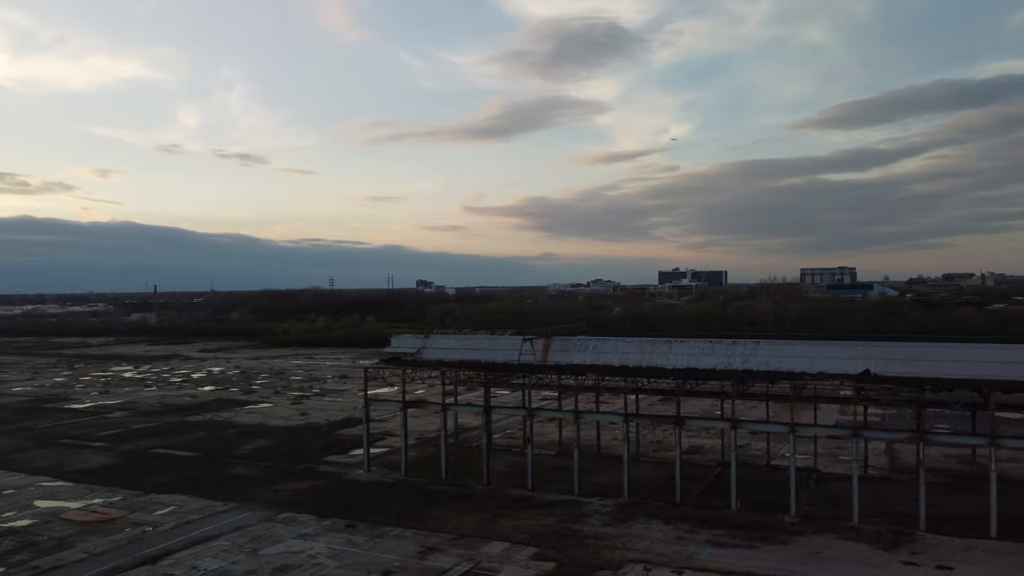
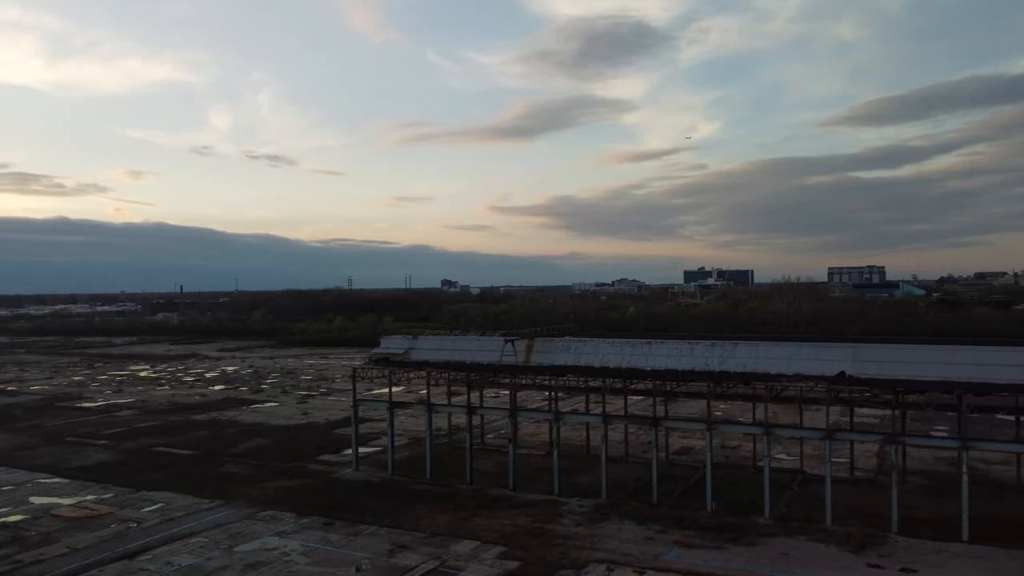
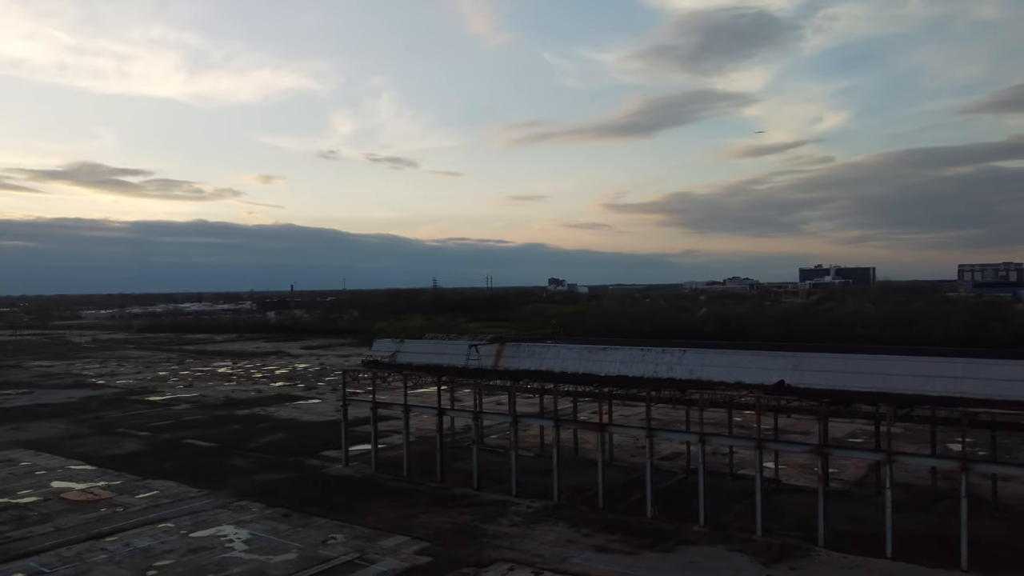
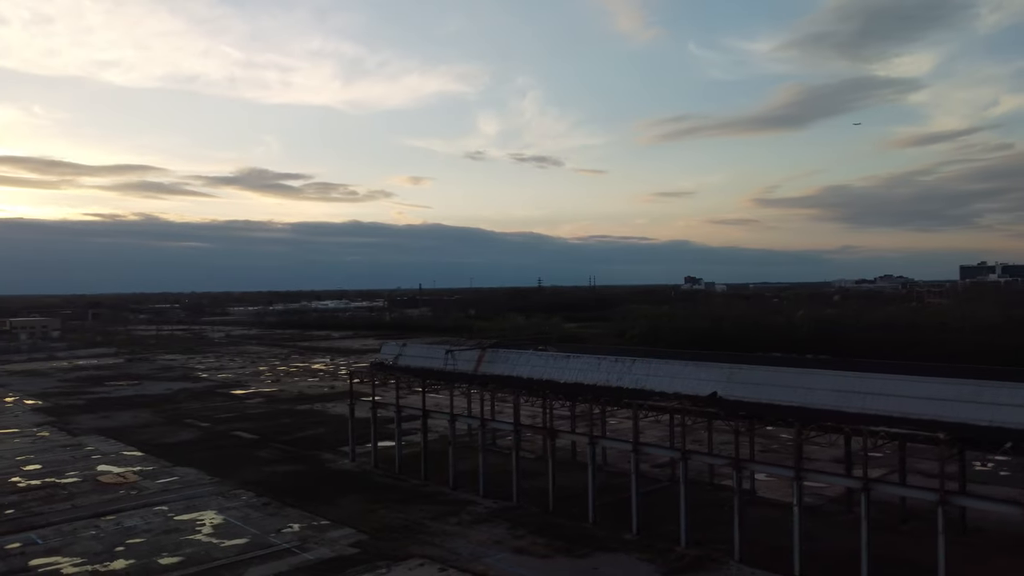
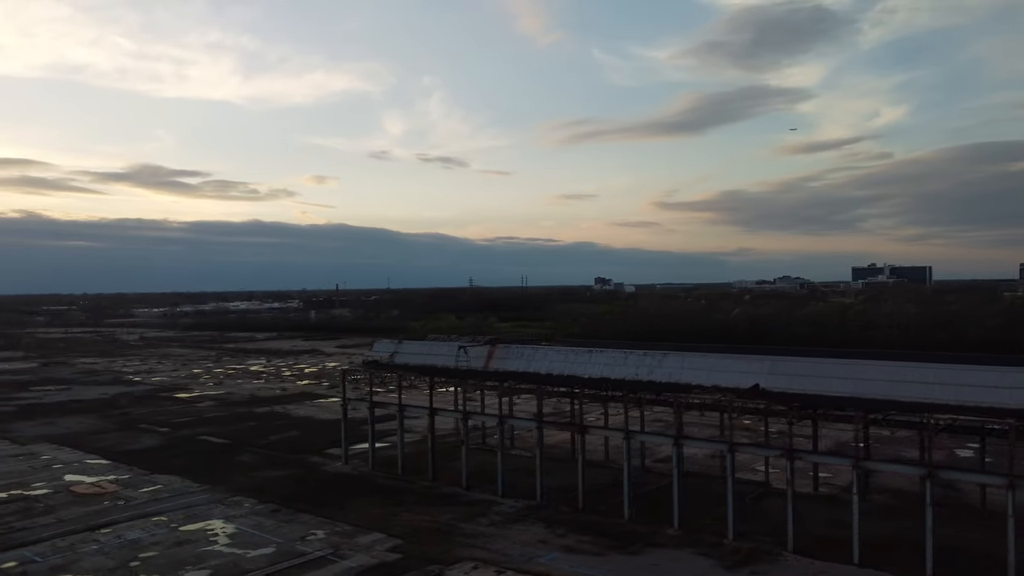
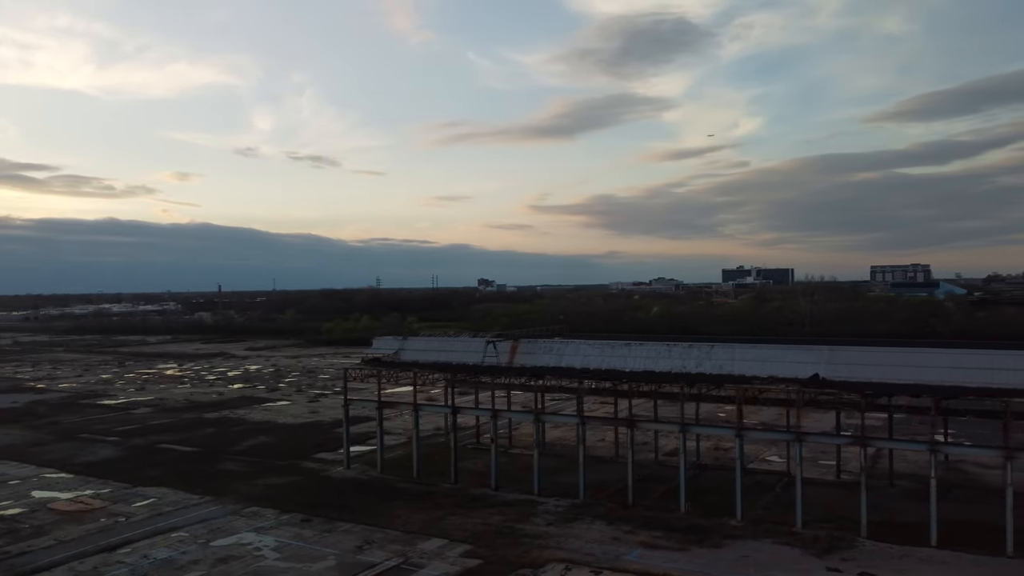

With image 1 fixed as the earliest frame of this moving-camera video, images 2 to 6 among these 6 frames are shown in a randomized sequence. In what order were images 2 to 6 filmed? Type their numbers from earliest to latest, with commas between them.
2, 6, 3, 5, 4
